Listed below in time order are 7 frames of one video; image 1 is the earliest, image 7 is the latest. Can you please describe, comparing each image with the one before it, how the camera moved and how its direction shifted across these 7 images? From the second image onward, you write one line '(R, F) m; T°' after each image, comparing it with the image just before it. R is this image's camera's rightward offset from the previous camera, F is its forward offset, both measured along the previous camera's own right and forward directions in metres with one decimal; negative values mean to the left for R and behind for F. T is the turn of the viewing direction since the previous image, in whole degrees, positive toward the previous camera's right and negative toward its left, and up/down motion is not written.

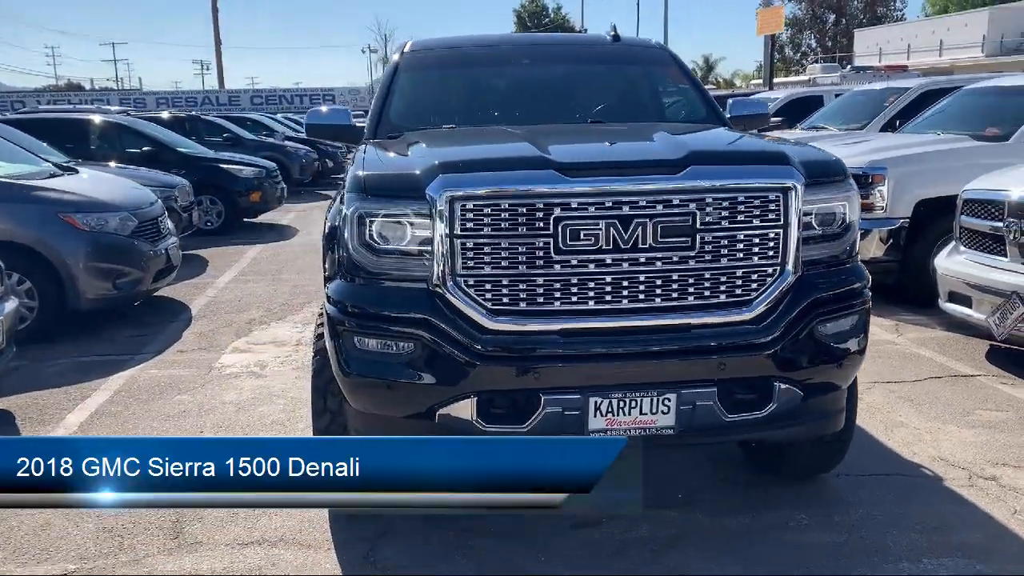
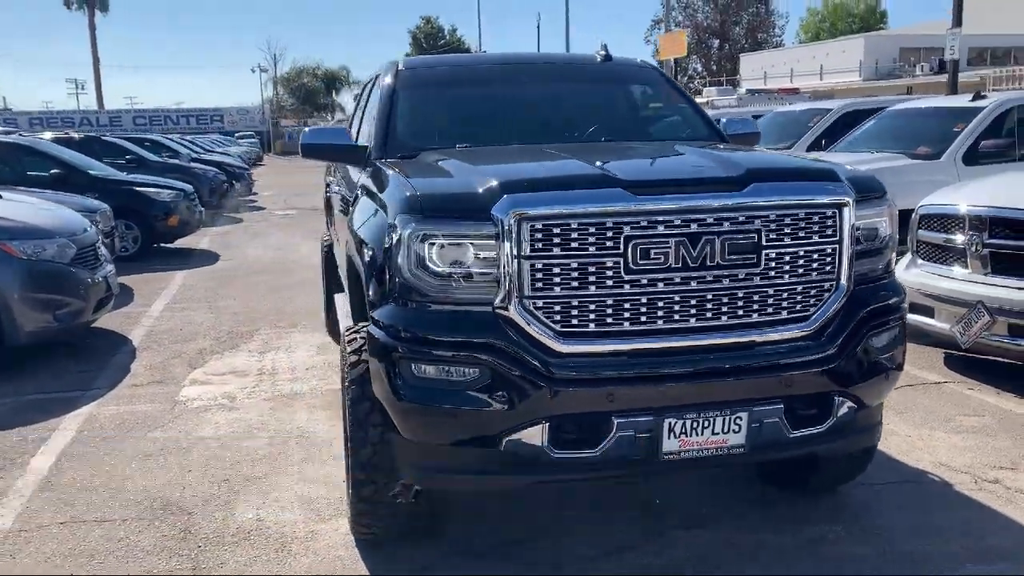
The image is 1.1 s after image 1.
(-0.6, +0.1) m; +7°
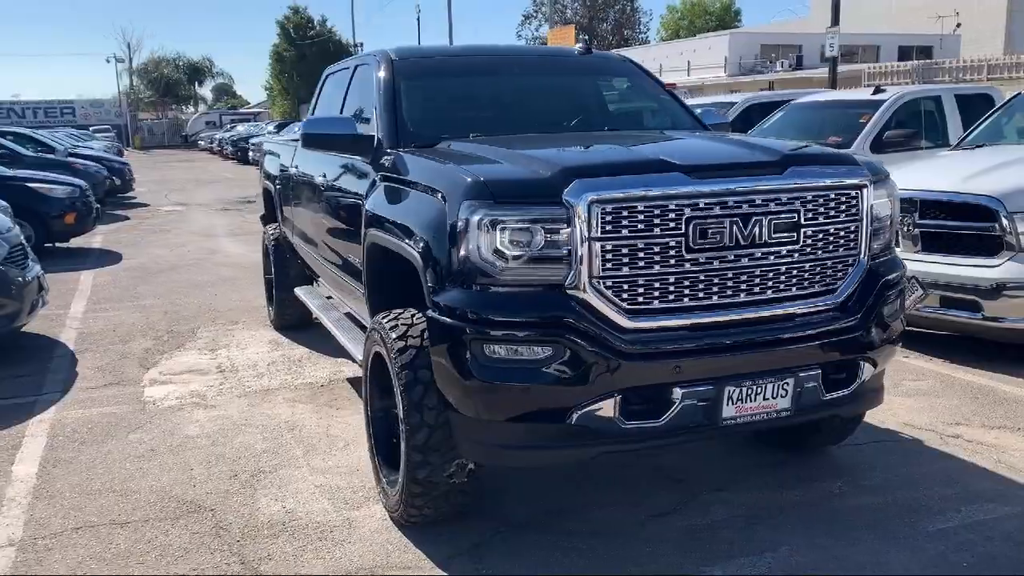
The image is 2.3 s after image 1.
(-0.7, -0.1) m; +8°
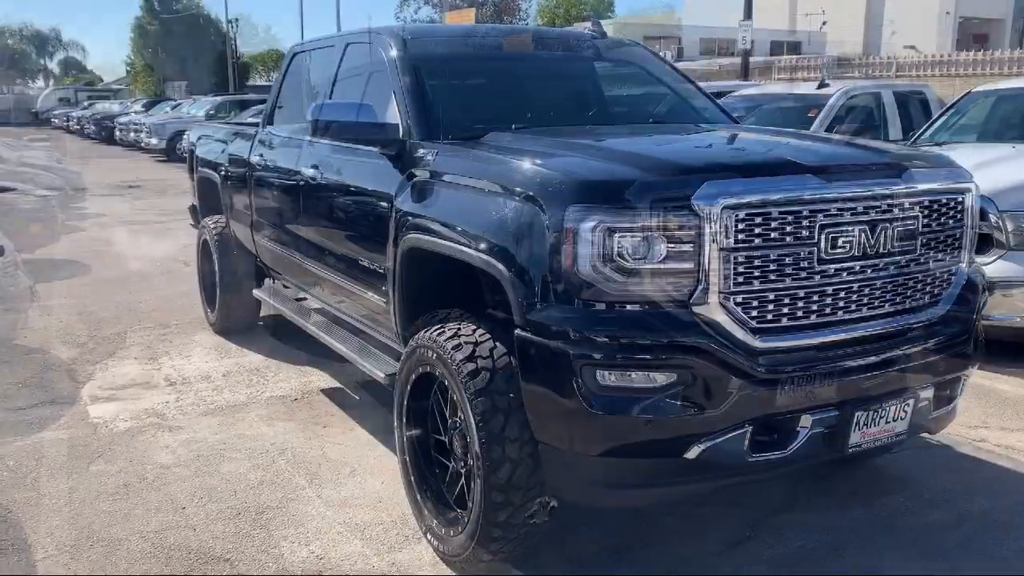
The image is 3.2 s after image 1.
(-0.8, +0.5) m; +8°
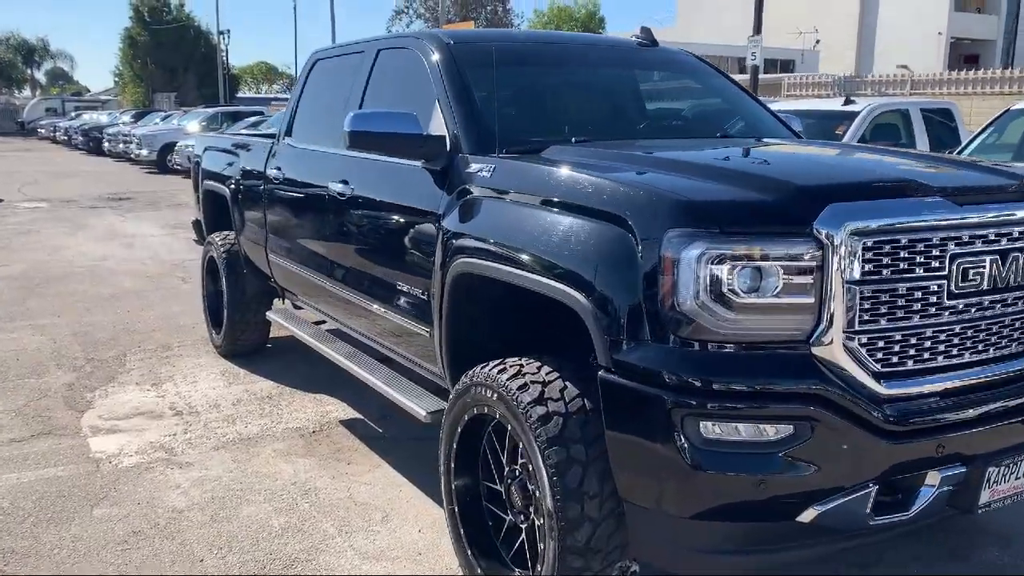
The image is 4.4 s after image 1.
(-0.3, +0.4) m; +1°
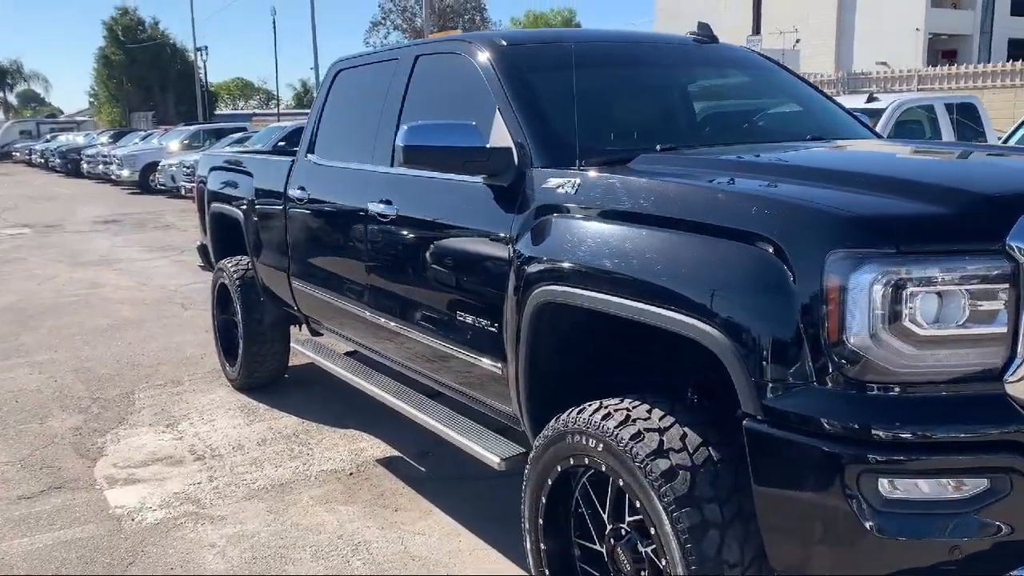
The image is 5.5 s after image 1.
(-0.3, +0.4) m; +1°
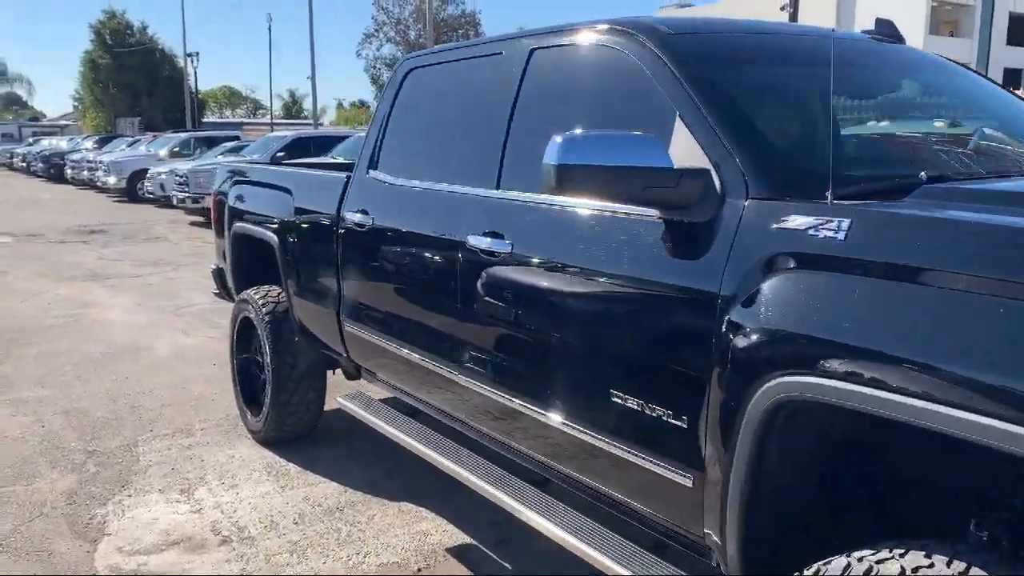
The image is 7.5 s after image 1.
(-0.5, +0.9) m; +1°
